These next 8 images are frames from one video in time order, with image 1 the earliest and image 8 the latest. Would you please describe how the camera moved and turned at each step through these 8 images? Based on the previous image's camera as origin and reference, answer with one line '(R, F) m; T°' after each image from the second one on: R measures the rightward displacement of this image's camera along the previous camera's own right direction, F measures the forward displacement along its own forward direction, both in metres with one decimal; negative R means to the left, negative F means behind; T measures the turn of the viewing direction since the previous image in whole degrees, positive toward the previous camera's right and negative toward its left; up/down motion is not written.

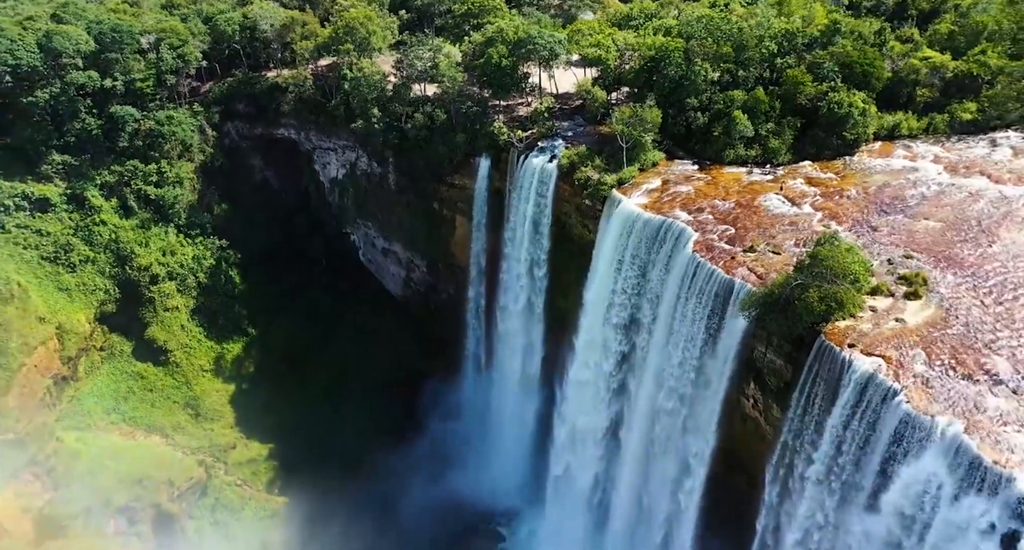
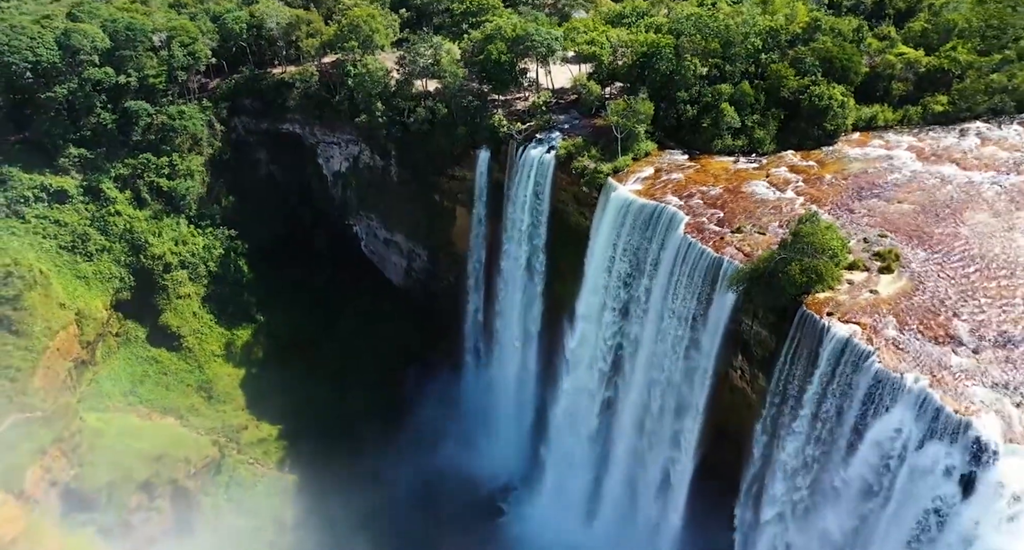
(-0.4, -1.6) m; +1°
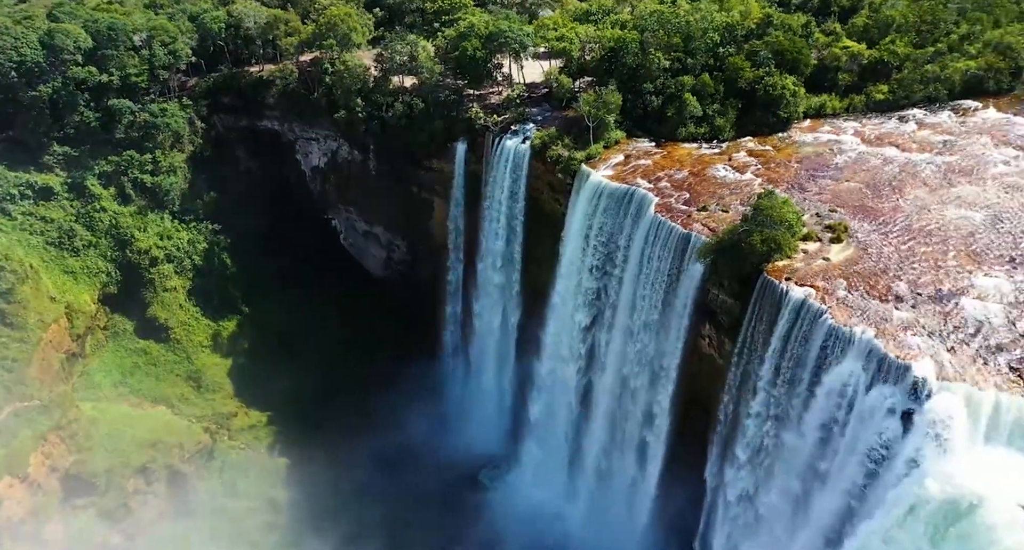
(-0.8, -1.8) m; +3°
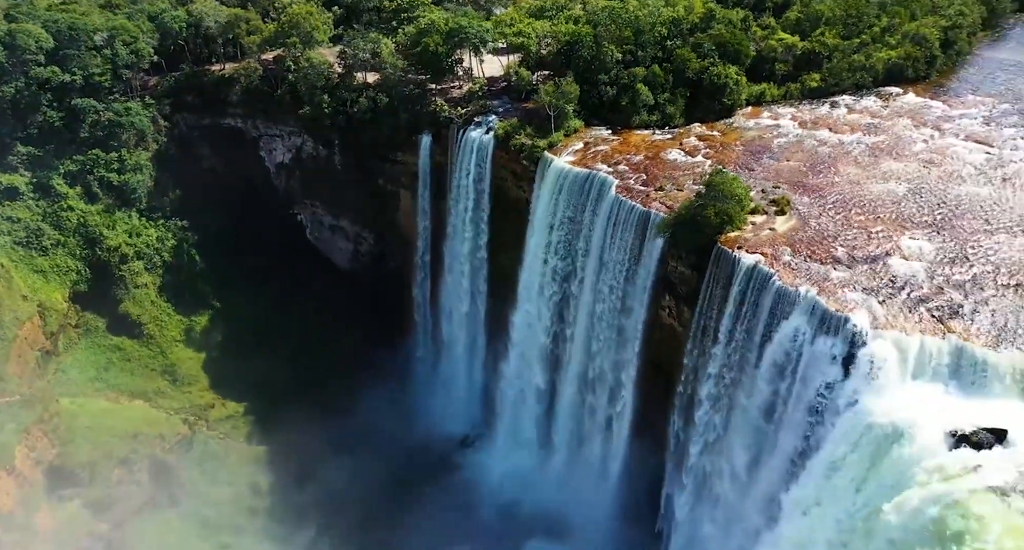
(-1.1, -1.9) m; +4°
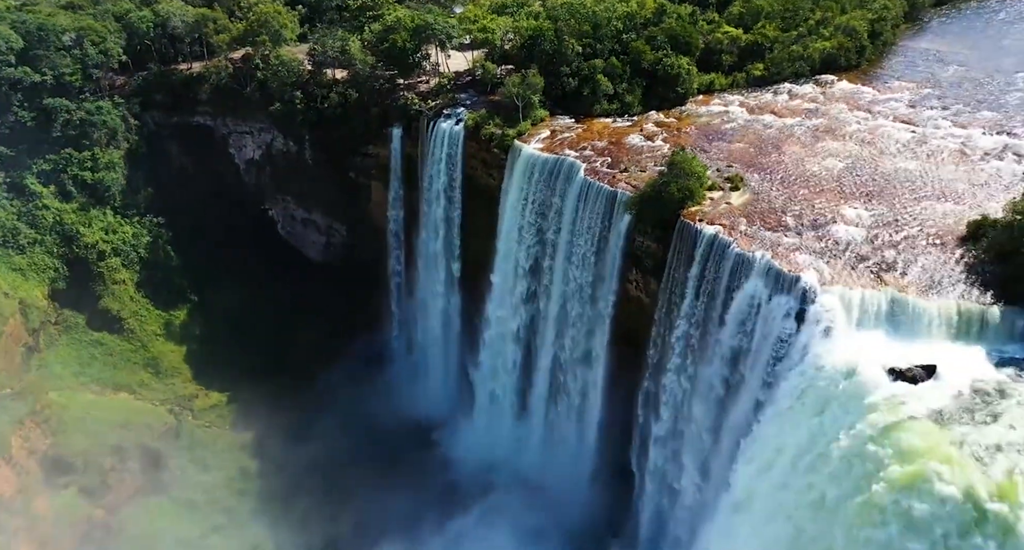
(-1.2, -2.1) m; +4°
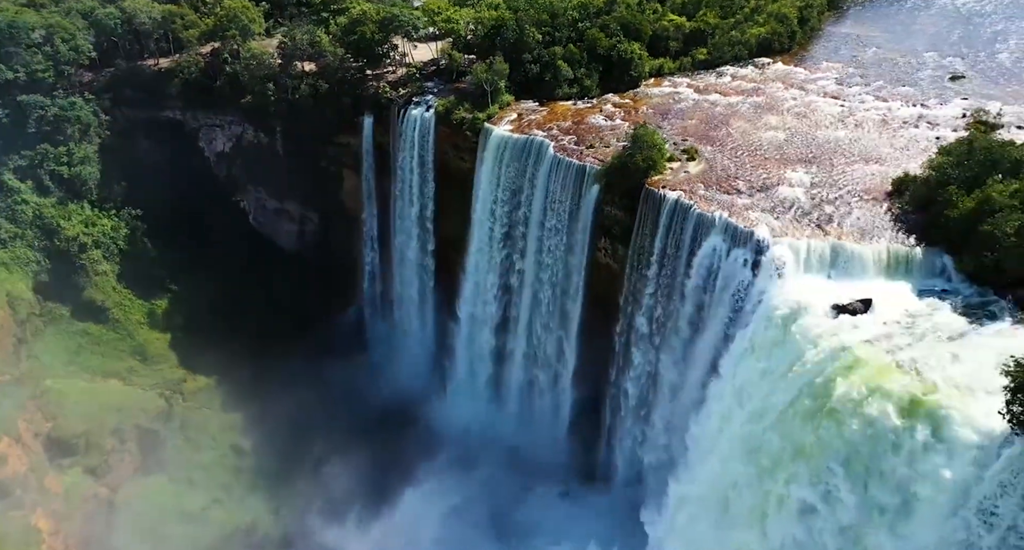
(-1.7, -2.7) m; +4°
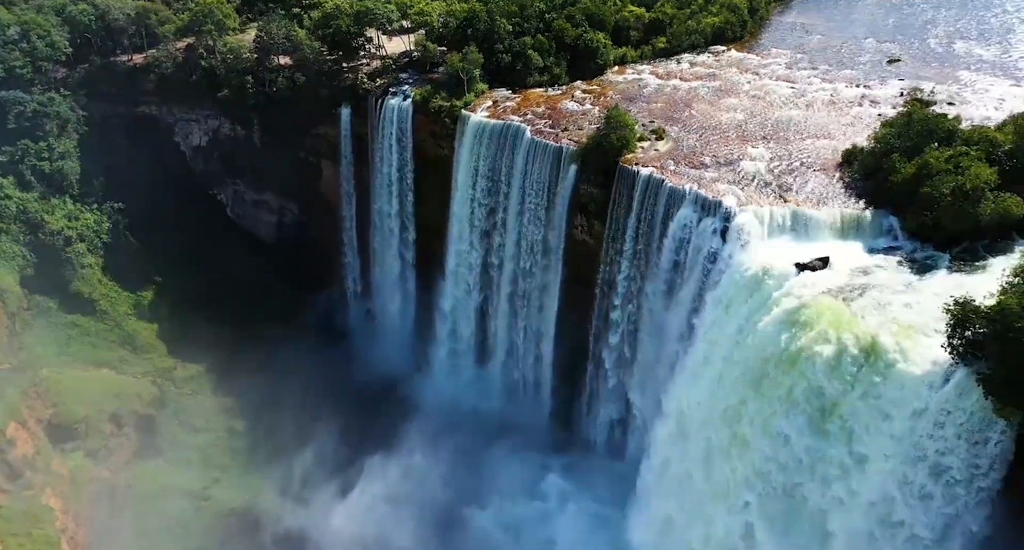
(-1.5, -2.1) m; +4°
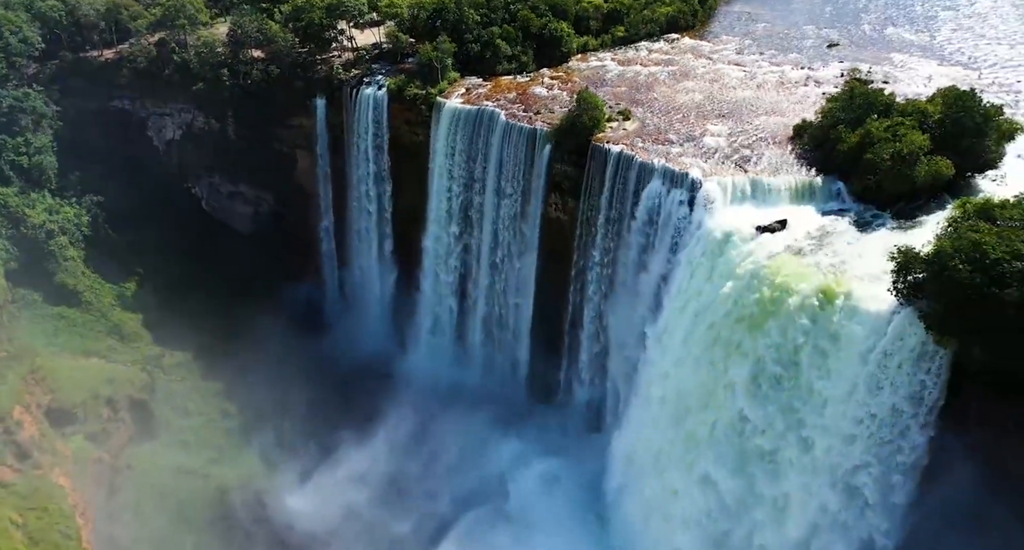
(-1.6, -2.3) m; +4°
